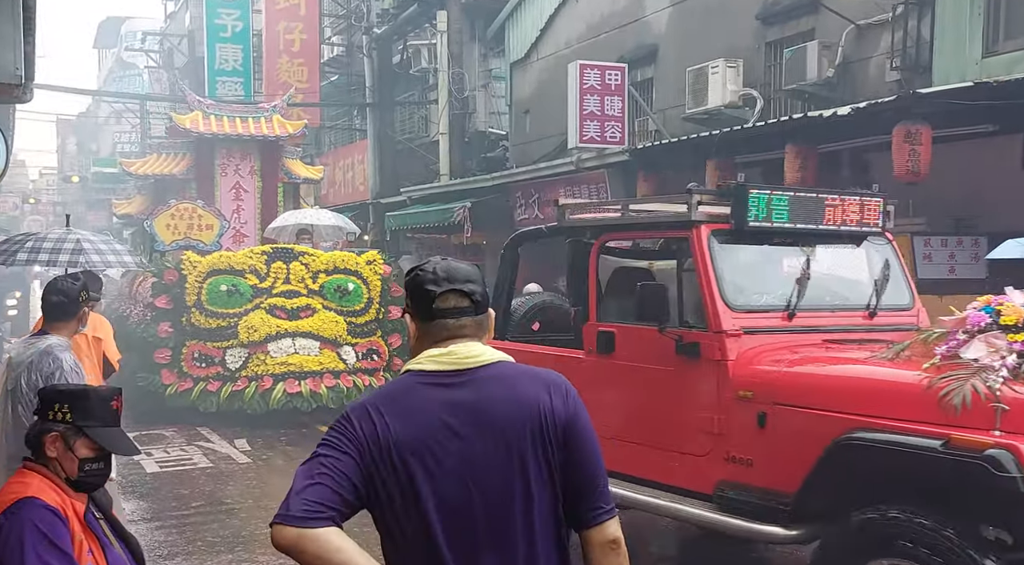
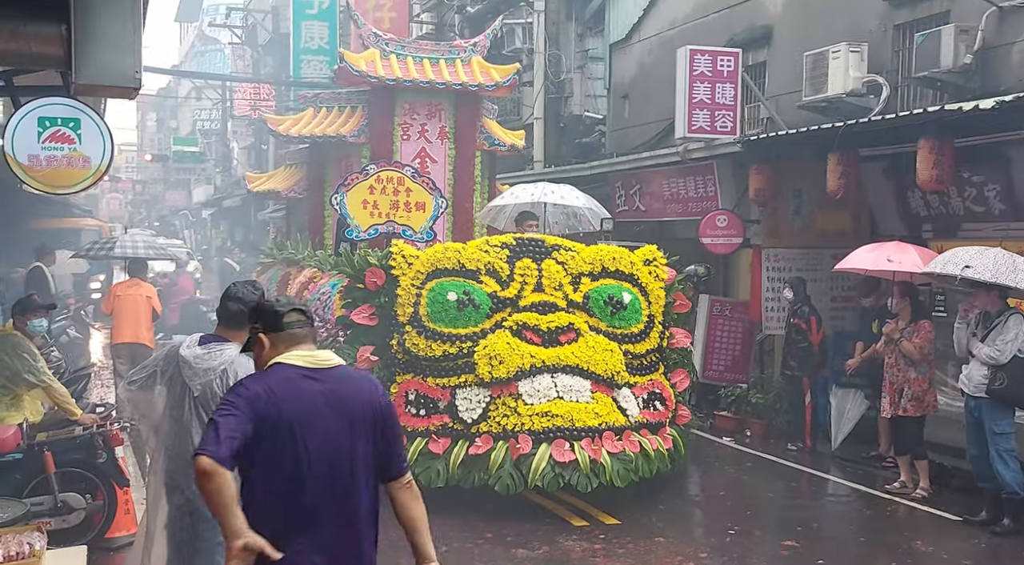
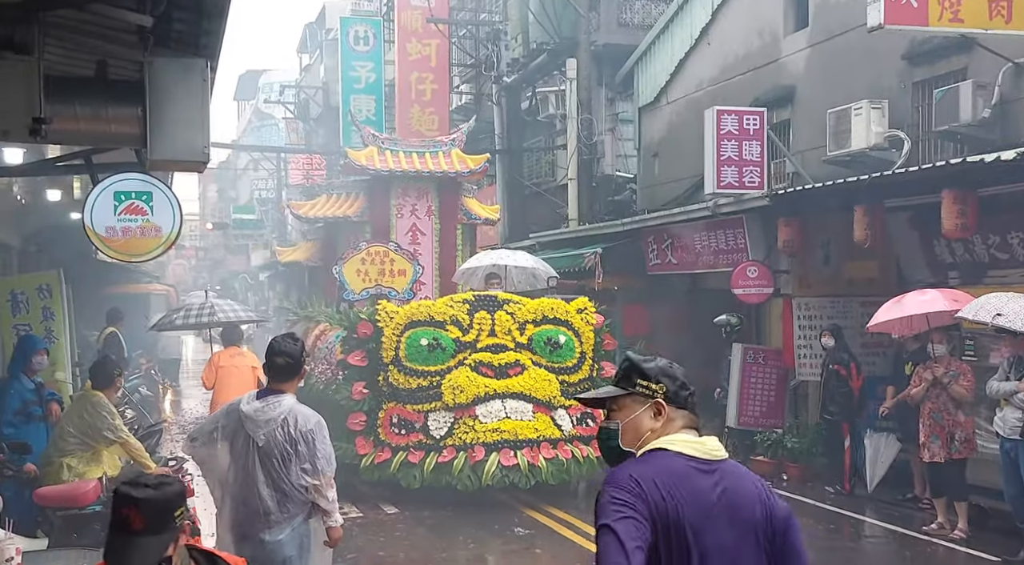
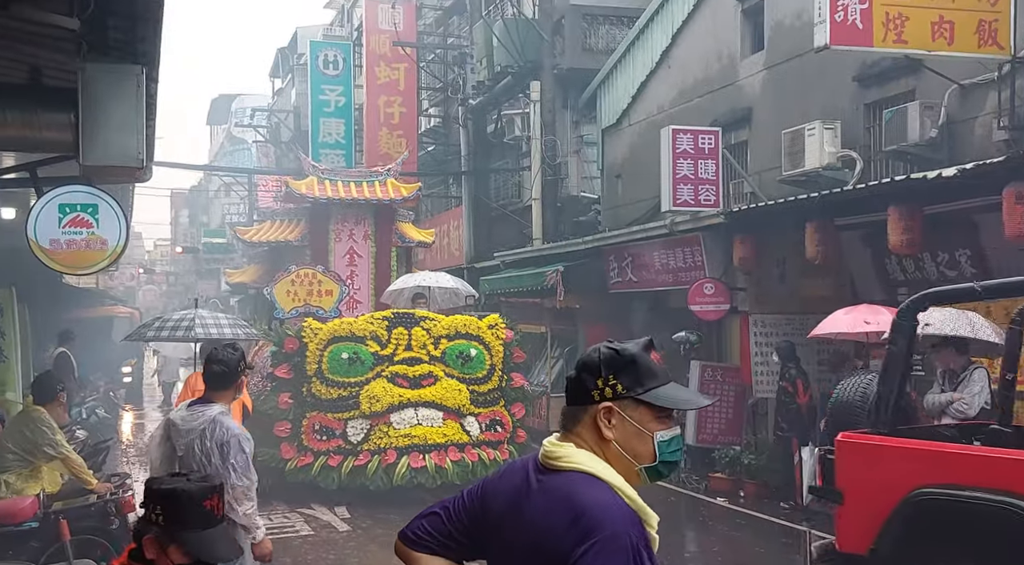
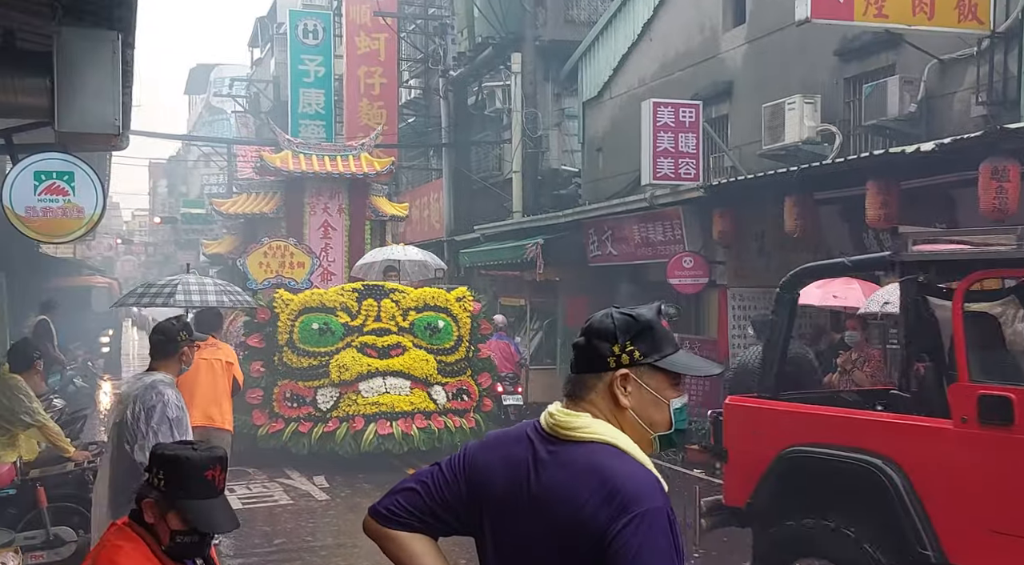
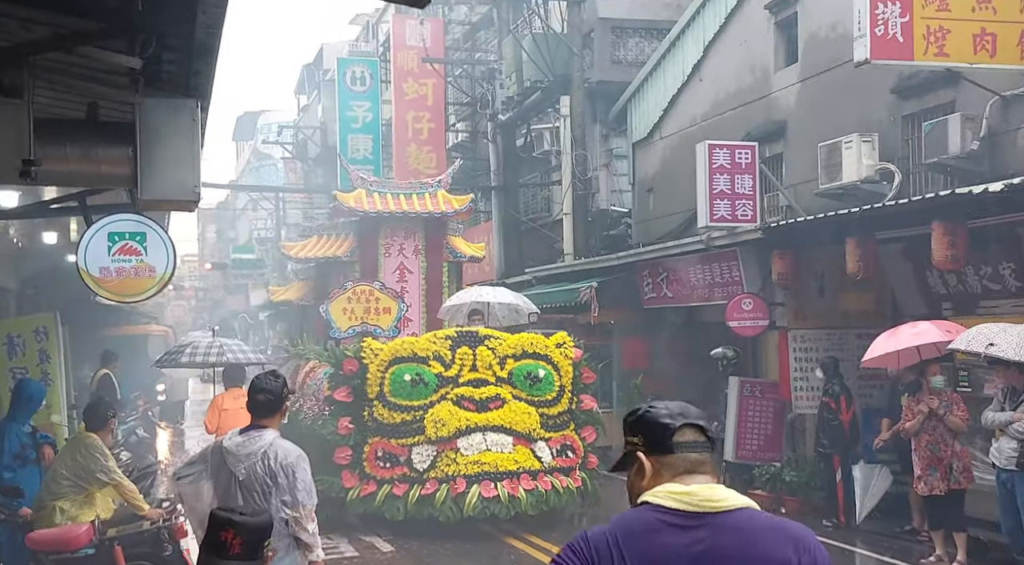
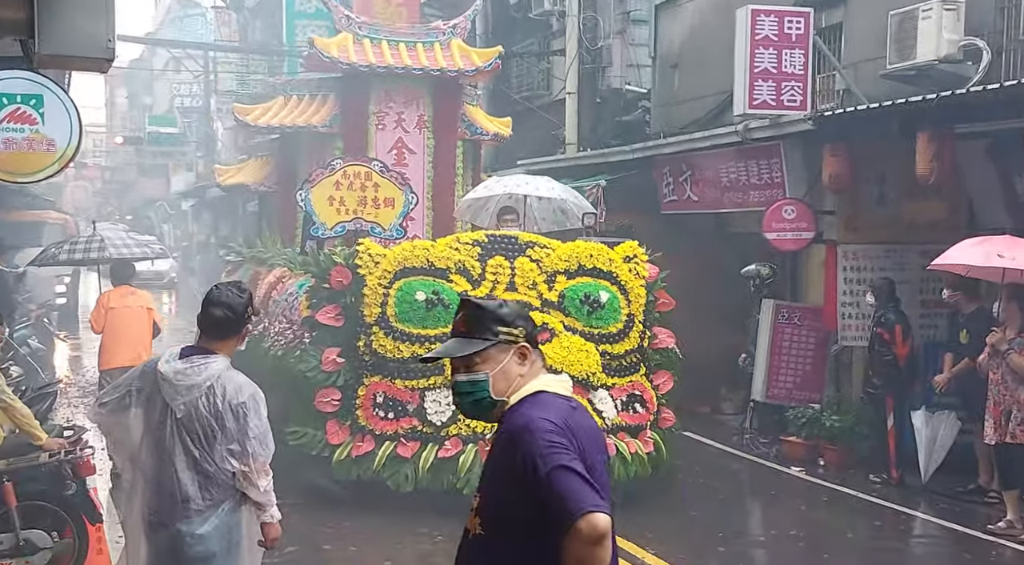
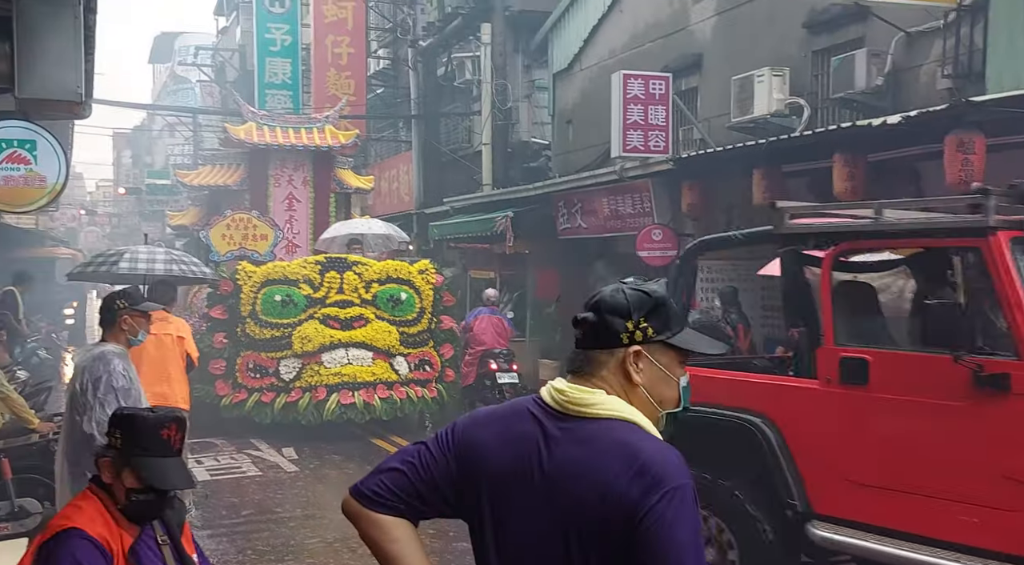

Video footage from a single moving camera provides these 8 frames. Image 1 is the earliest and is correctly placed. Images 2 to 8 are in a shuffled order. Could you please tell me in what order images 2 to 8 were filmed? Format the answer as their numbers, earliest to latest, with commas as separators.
8, 5, 4, 6, 3, 7, 2
